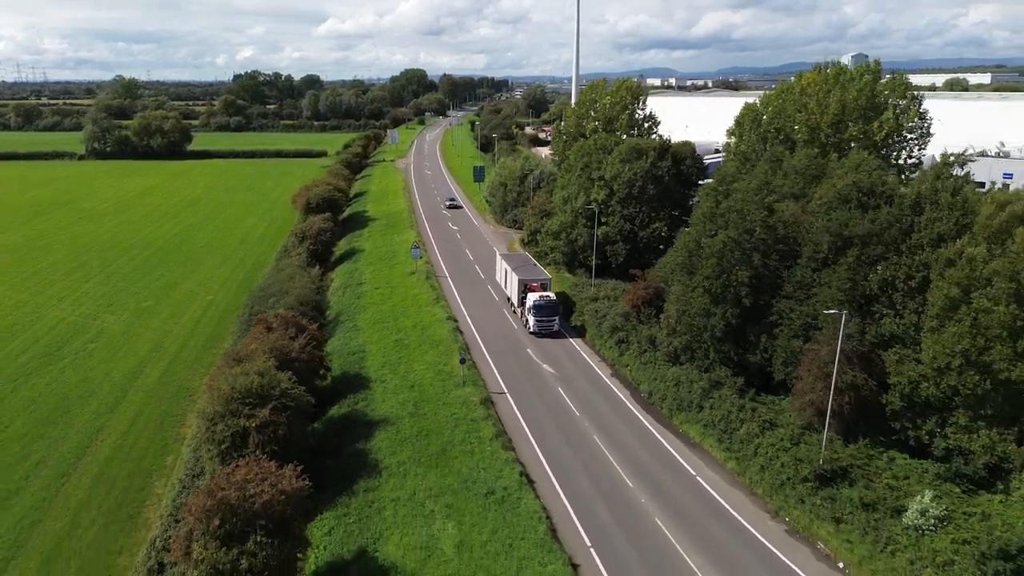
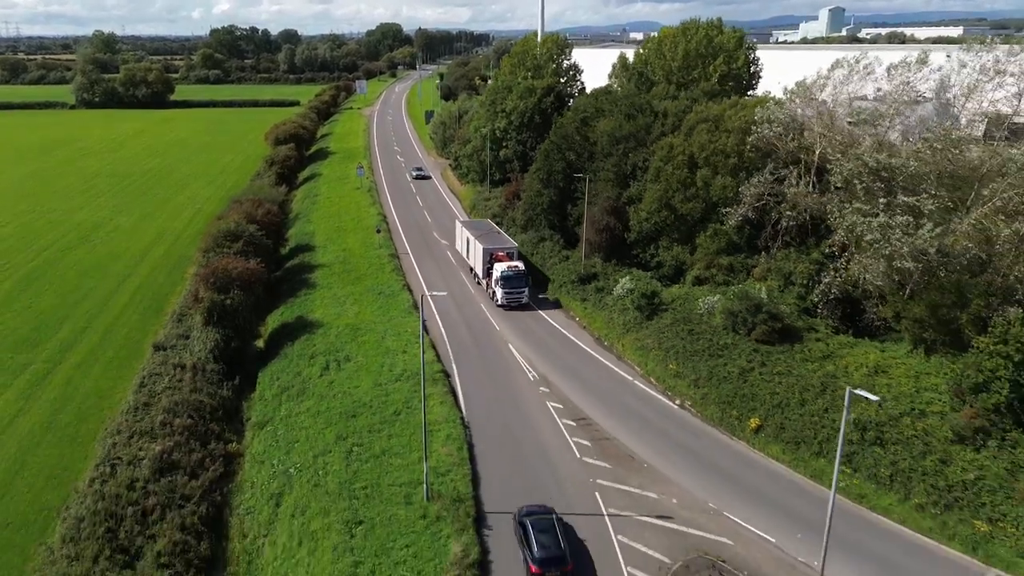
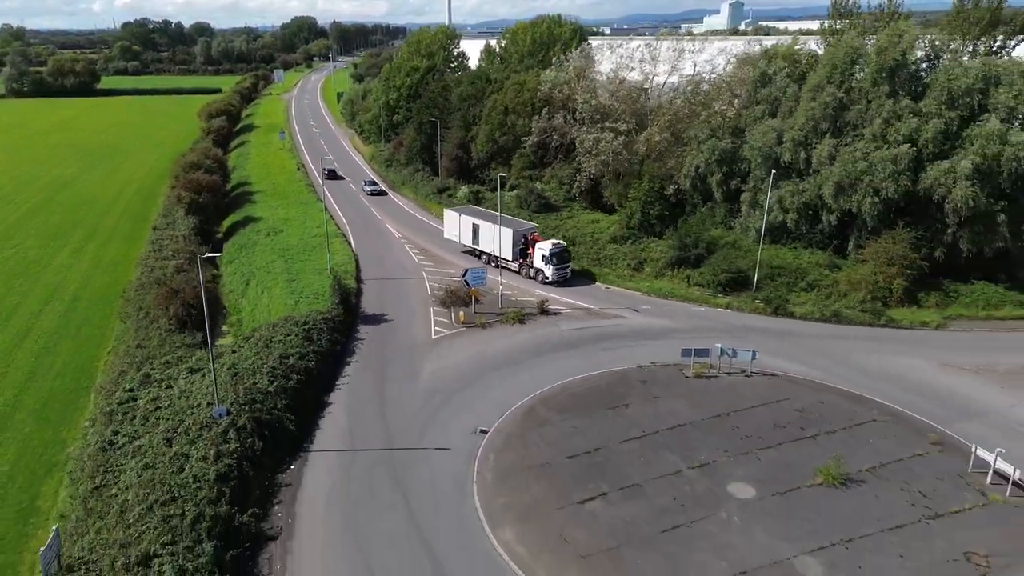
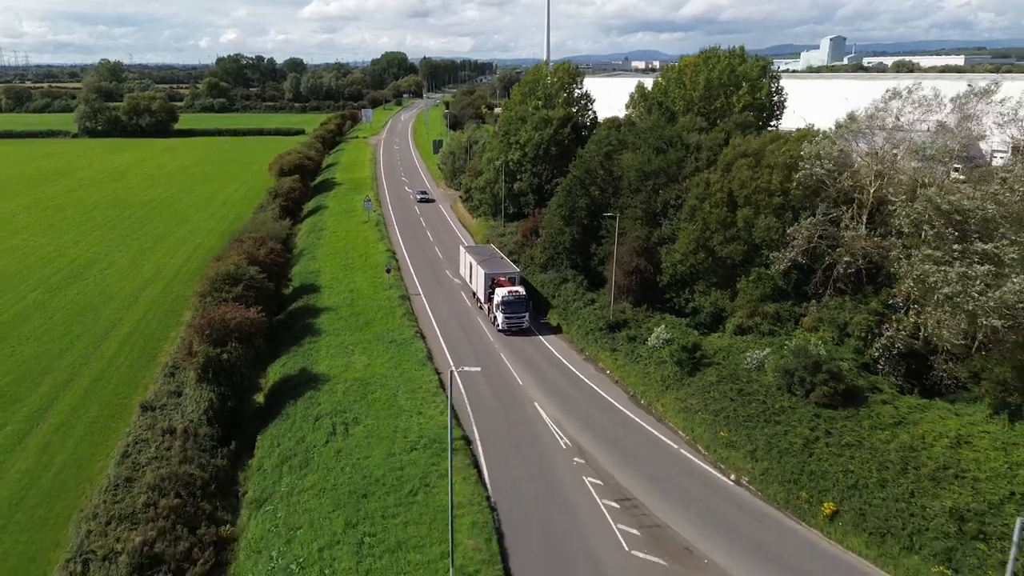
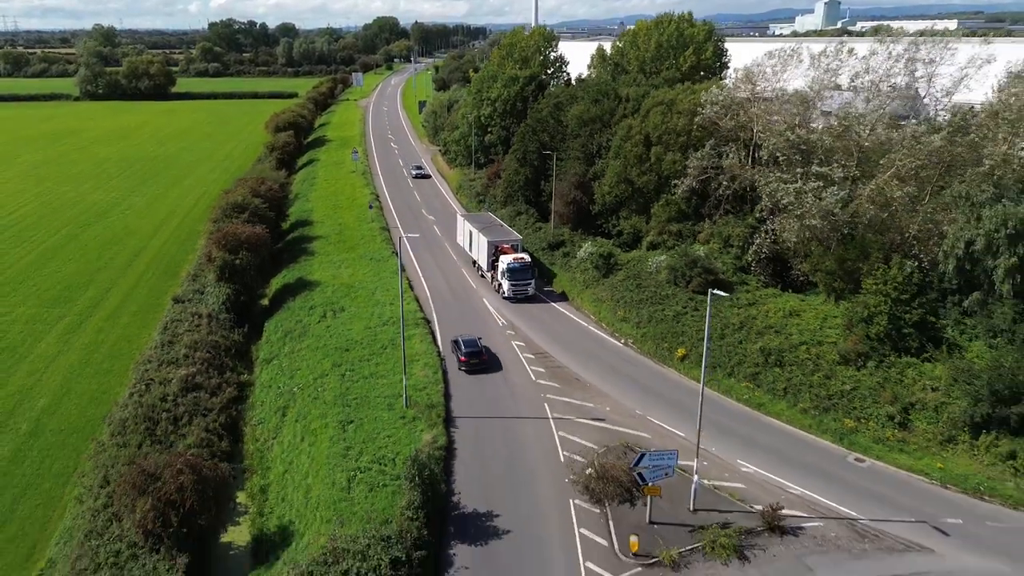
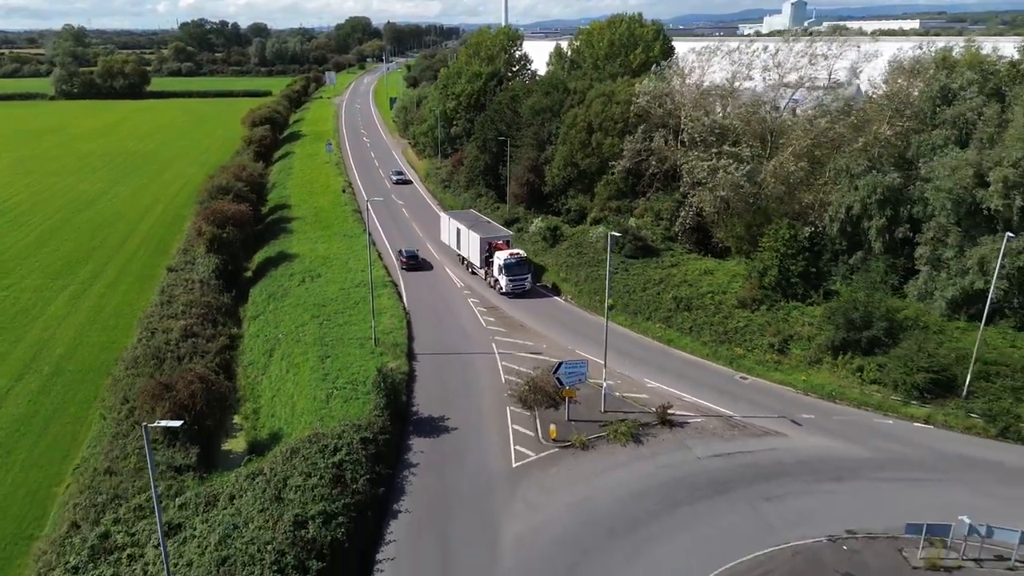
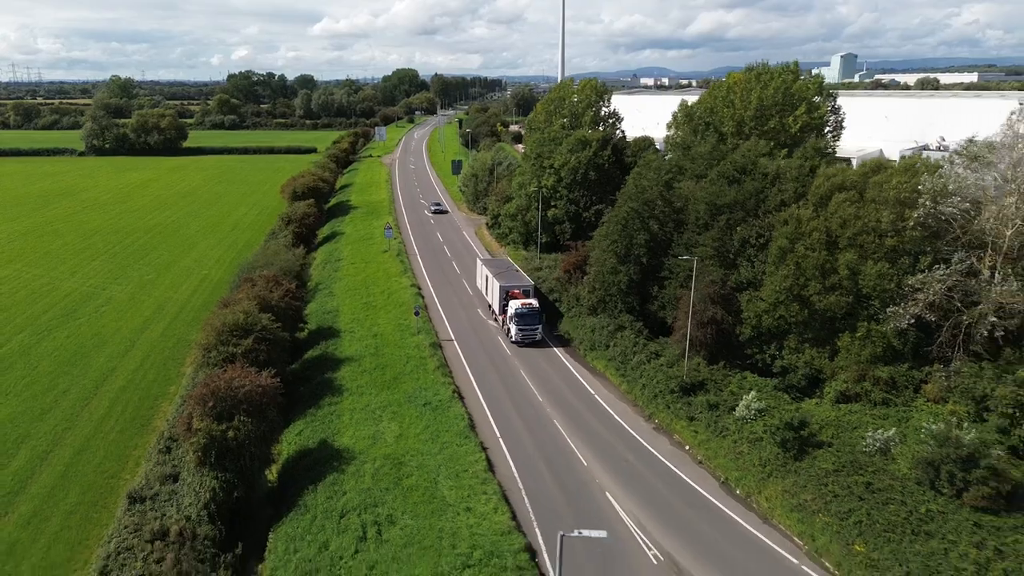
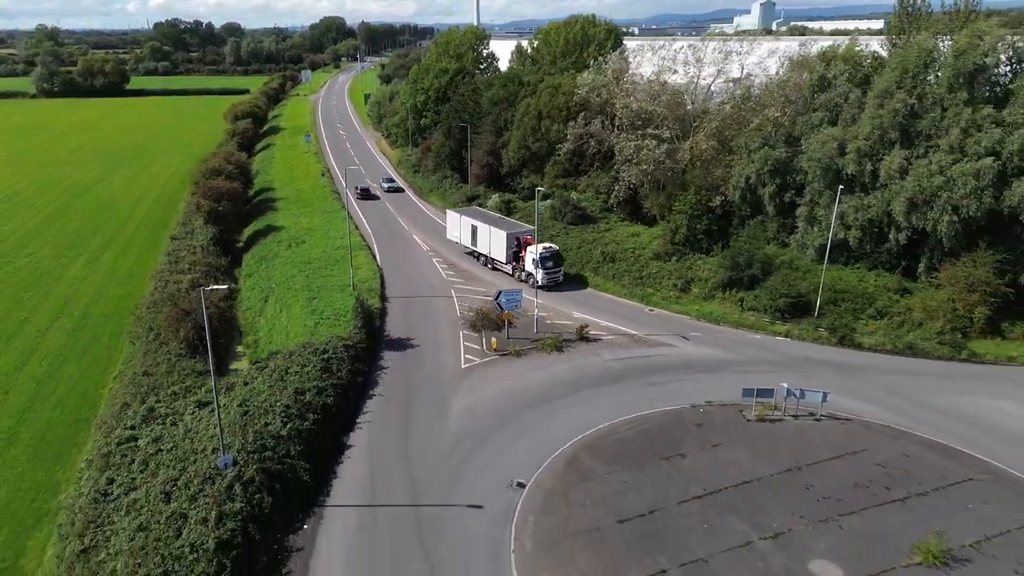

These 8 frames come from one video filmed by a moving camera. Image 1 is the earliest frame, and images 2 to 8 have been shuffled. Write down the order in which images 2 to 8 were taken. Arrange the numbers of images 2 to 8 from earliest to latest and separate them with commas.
7, 4, 2, 5, 6, 8, 3
